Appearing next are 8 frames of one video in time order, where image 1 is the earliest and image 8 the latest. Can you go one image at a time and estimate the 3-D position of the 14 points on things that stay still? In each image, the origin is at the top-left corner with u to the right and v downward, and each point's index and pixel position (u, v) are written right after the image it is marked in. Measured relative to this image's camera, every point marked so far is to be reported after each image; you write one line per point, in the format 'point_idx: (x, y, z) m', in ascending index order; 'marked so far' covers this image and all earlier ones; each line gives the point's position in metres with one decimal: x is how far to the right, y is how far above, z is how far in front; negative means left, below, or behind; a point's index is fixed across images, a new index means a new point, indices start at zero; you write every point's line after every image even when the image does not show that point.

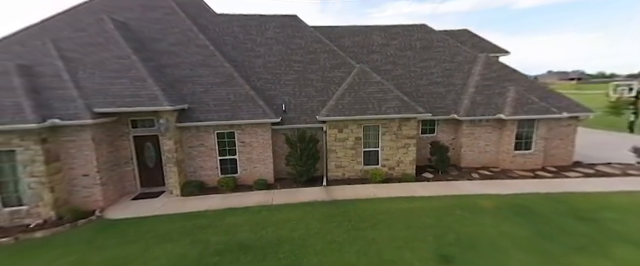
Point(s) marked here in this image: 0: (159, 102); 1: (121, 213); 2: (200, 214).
0: (-6.9, +1.3, +8.7) m
1: (-8.1, -3.3, +8.4) m
2: (-4.7, -3.2, +8.0) m
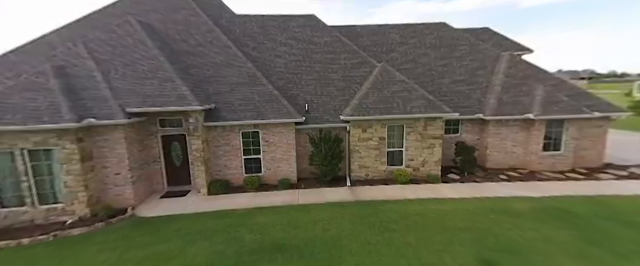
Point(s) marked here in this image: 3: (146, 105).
0: (-5.7, +1.3, +8.8) m
1: (-6.9, -3.3, +8.5) m
2: (-3.6, -3.2, +8.0) m
3: (-7.3, +1.2, +8.5) m
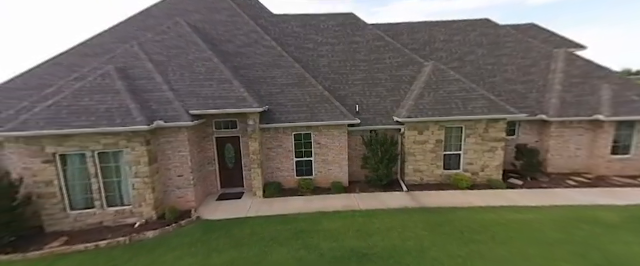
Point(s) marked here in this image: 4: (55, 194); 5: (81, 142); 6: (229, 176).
0: (-3.1, +1.2, +8.7) m
1: (-4.3, -3.3, +8.4) m
2: (-1.0, -3.3, +7.8) m
3: (-4.7, +1.1, +8.5) m
4: (-9.8, -2.2, +7.5) m
5: (-8.6, -0.3, +7.3) m
6: (-4.6, -2.2, +10.3) m
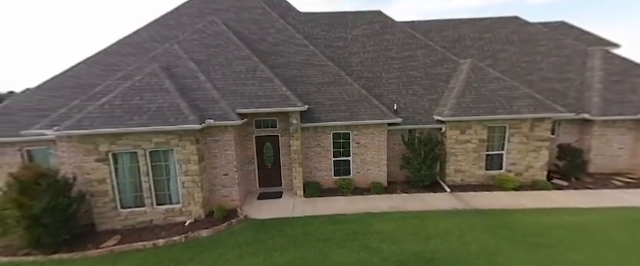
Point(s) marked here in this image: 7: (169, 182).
0: (-1.1, +1.3, +8.6) m
1: (-2.4, -3.3, +8.4) m
2: (+0.9, -3.3, +7.7) m
3: (-2.8, +1.1, +8.4) m
4: (-7.9, -2.2, +7.5) m
5: (-6.7, -0.3, +7.3) m
6: (-2.7, -2.1, +10.2) m
7: (-5.9, -1.9, +8.0) m
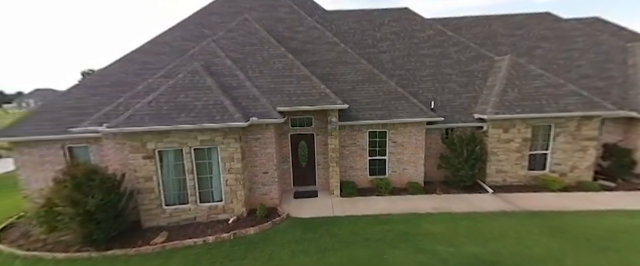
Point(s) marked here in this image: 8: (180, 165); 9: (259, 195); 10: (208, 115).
0: (+0.6, +1.4, +8.4) m
1: (-0.7, -3.2, +8.3) m
2: (+2.6, -3.2, +7.5) m
3: (-1.1, +1.2, +8.3) m
4: (-6.2, -2.1, +7.5) m
5: (-5.1, -0.2, +7.3) m
6: (-1.0, -2.1, +10.1) m
7: (-4.3, -1.9, +7.9) m
8: (-5.3, -1.2, +7.6) m
9: (-2.6, -2.6, +8.7) m
10: (-4.0, +0.6, +7.2) m
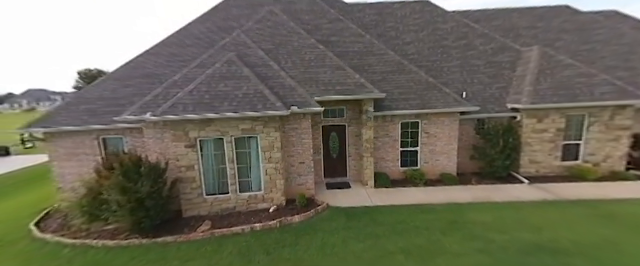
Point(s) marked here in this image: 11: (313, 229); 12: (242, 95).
0: (+2.1, +1.8, +8.4) m
1: (+0.8, -2.8, +8.2) m
2: (+4.1, -2.8, +7.5) m
3: (+0.4, +1.6, +8.3) m
4: (-4.7, -1.7, +7.5) m
5: (-3.5, +0.2, +7.3) m
6: (+0.6, -1.6, +10.1) m
7: (-2.7, -1.4, +7.9) m
8: (-3.8, -0.8, +7.6) m
9: (-1.1, -2.2, +8.6) m
10: (-2.5, +1.1, +7.2) m
11: (-0.2, -3.1, +6.5) m
12: (-2.9, +1.4, +7.4) m
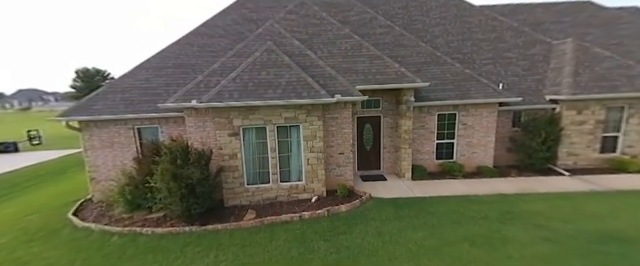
0: (+3.7, +2.2, +8.2) m
1: (+2.4, -2.4, +8.1) m
2: (+5.8, -2.4, +7.3) m
3: (+2.1, +2.0, +8.1) m
4: (-3.0, -1.2, +7.3) m
5: (-1.9, +0.6, +7.1) m
6: (+2.2, -1.2, +9.9) m
7: (-1.1, -1.0, +7.7) m
8: (-2.1, -0.3, +7.4) m
9: (+0.6, -1.8, +8.5) m
10: (-0.8, +1.5, +7.1) m
11: (+1.4, -2.7, +6.4) m
12: (-1.2, +1.8, +7.3) m
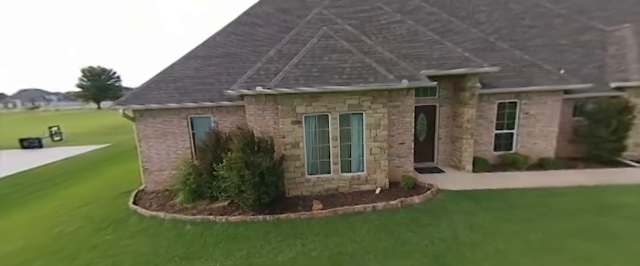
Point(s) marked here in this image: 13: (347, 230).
0: (+6.1, +2.7, +7.8) m
1: (+4.8, -1.9, +7.7) m
2: (+8.1, -1.9, +6.8) m
3: (+4.4, +2.5, +7.7) m
4: (-0.7, -0.8, +7.0) m
5: (+0.4, +1.1, +6.8) m
6: (+4.6, -0.8, +9.5) m
7: (+1.3, -0.6, +7.4) m
8: (+0.2, +0.1, +7.1) m
9: (+2.9, -1.4, +8.1) m
10: (+1.5, +1.9, +6.7) m
11: (+3.7, -2.2, +6.0) m
12: (+1.1, +2.3, +6.9) m
13: (+0.8, -2.6, +5.4) m
